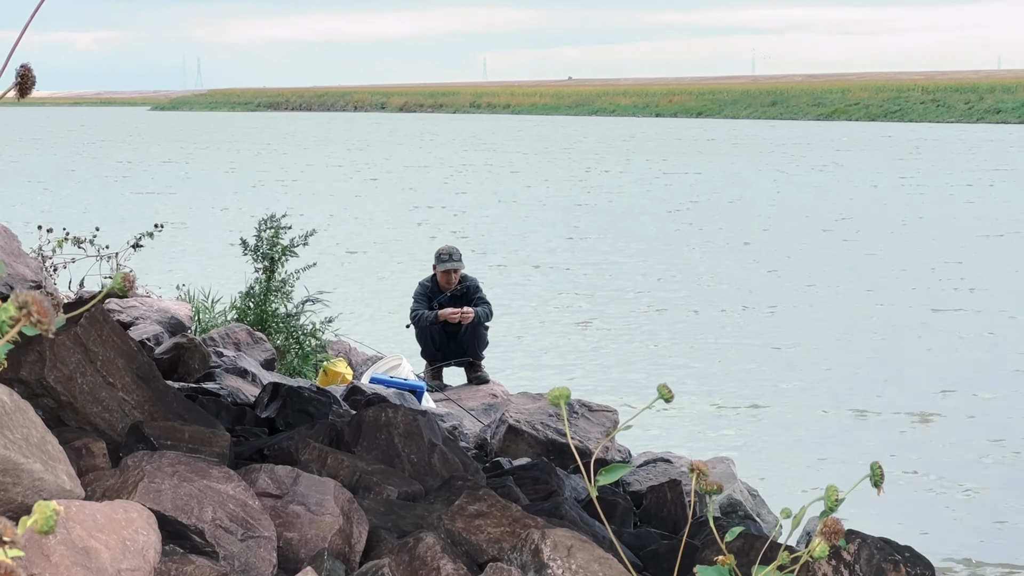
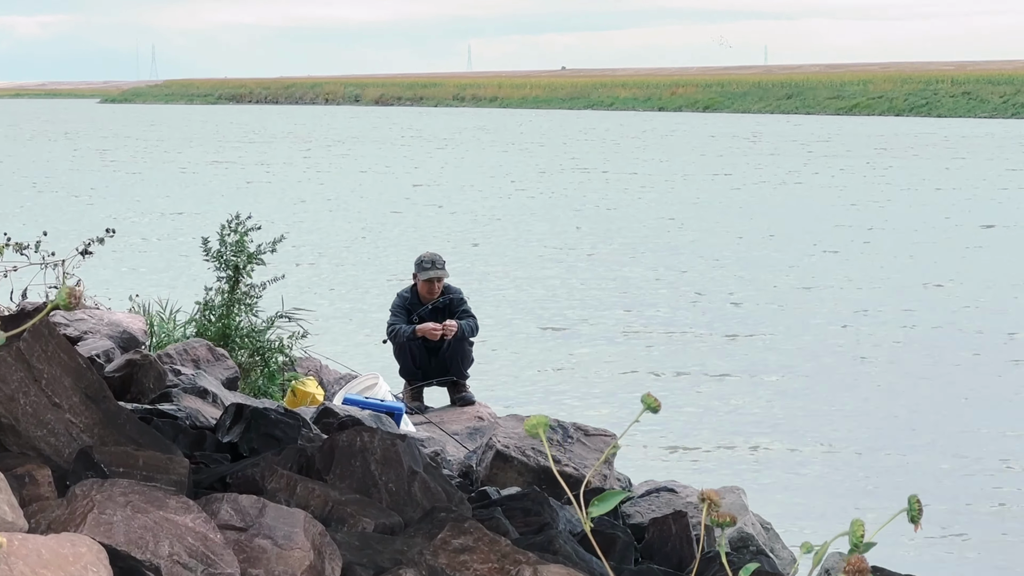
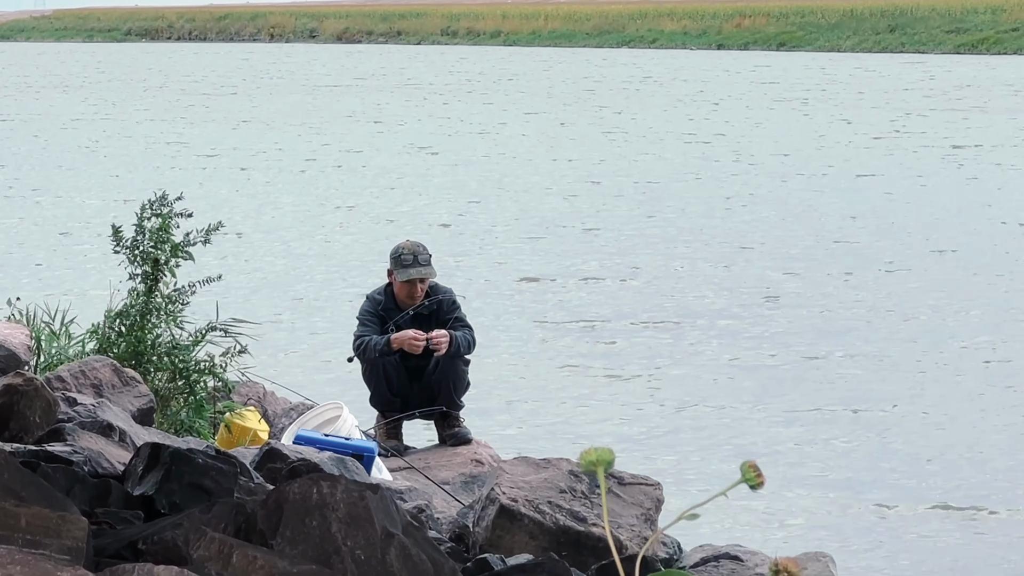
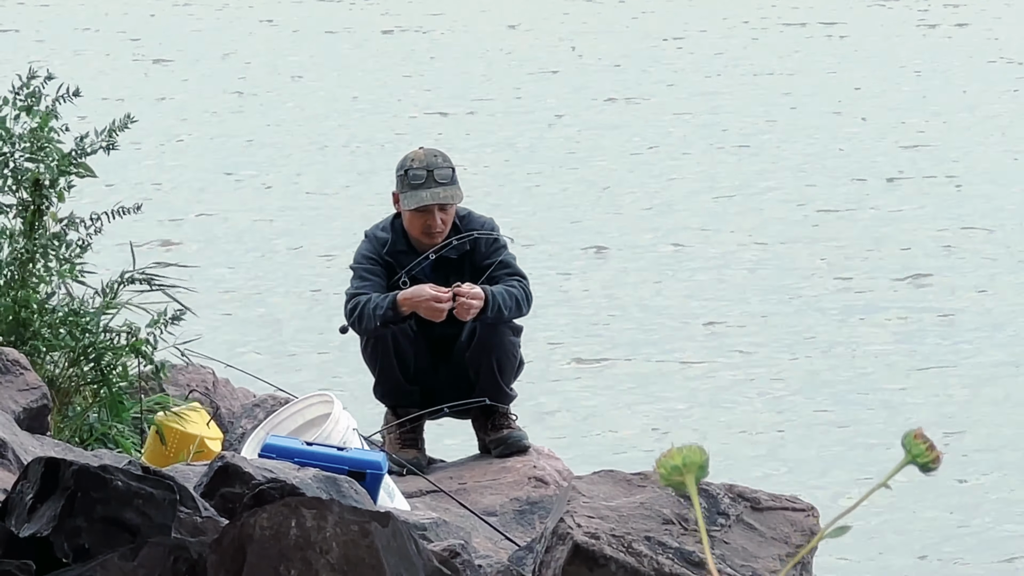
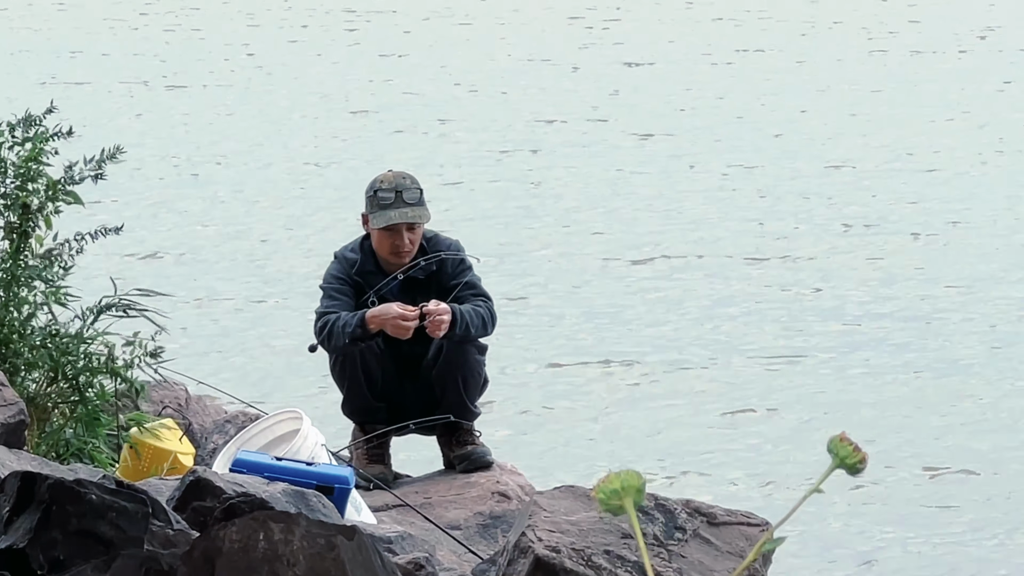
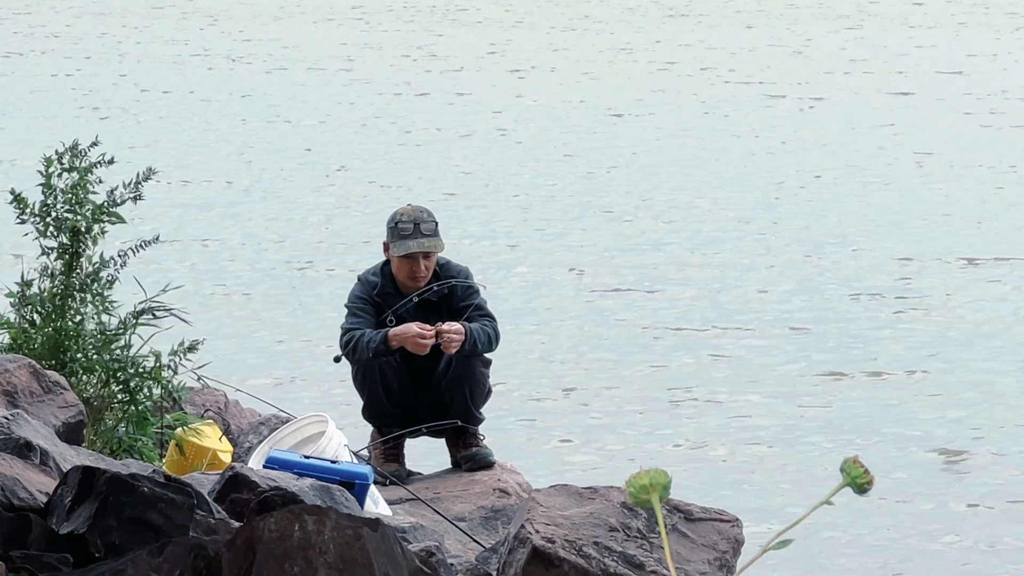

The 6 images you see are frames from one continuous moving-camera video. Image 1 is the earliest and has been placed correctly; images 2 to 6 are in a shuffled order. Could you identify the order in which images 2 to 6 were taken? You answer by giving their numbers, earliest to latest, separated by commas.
2, 3, 6, 5, 4
